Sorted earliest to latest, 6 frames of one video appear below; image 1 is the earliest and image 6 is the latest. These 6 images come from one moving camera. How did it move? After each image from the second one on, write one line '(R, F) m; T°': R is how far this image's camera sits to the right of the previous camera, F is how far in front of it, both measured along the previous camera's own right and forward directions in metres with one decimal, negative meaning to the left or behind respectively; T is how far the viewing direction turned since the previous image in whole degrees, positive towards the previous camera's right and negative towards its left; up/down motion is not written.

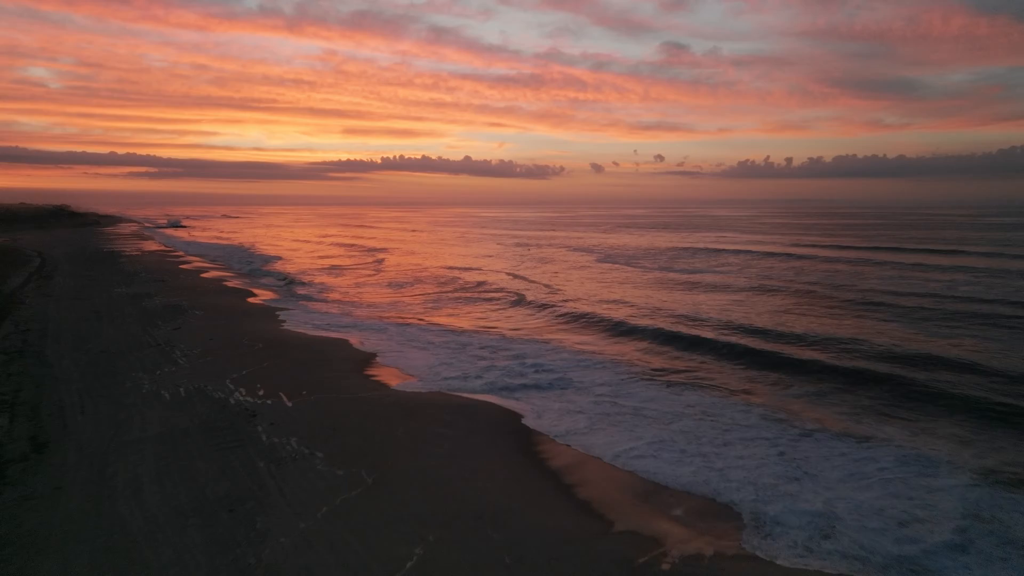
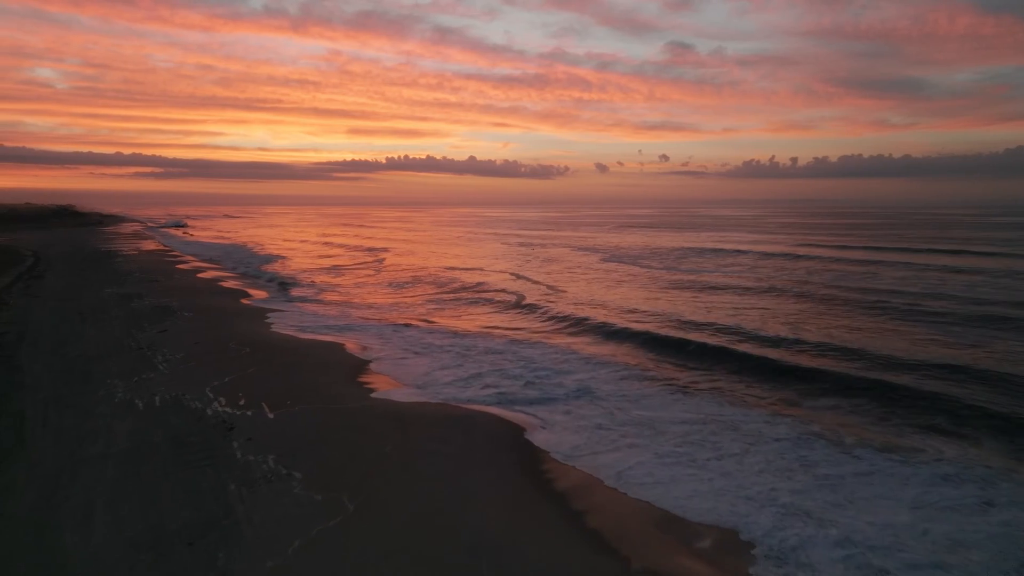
(0.0, +0.5) m; 0°
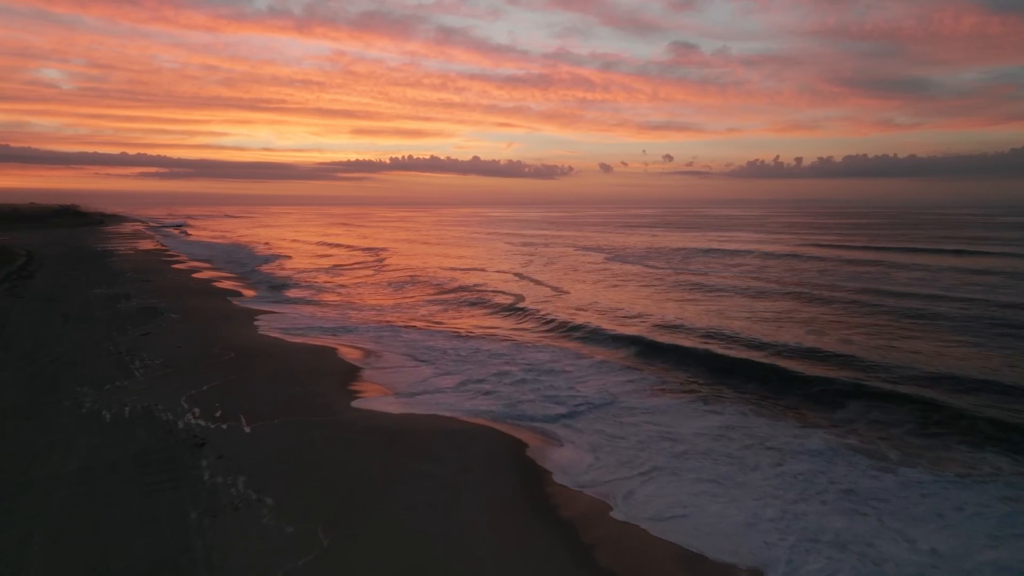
(0.0, +0.5) m; 0°
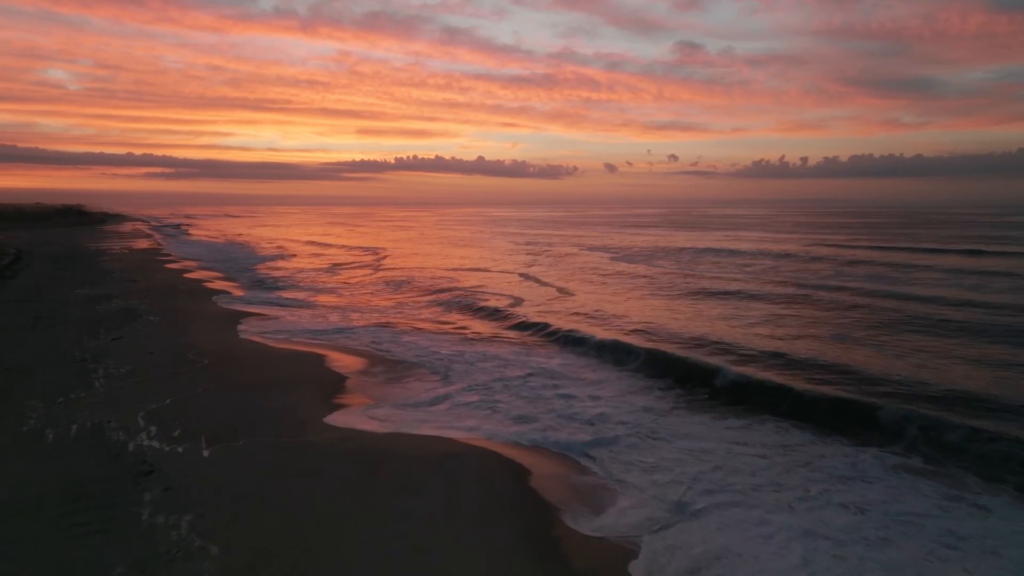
(0.0, +0.7) m; 0°
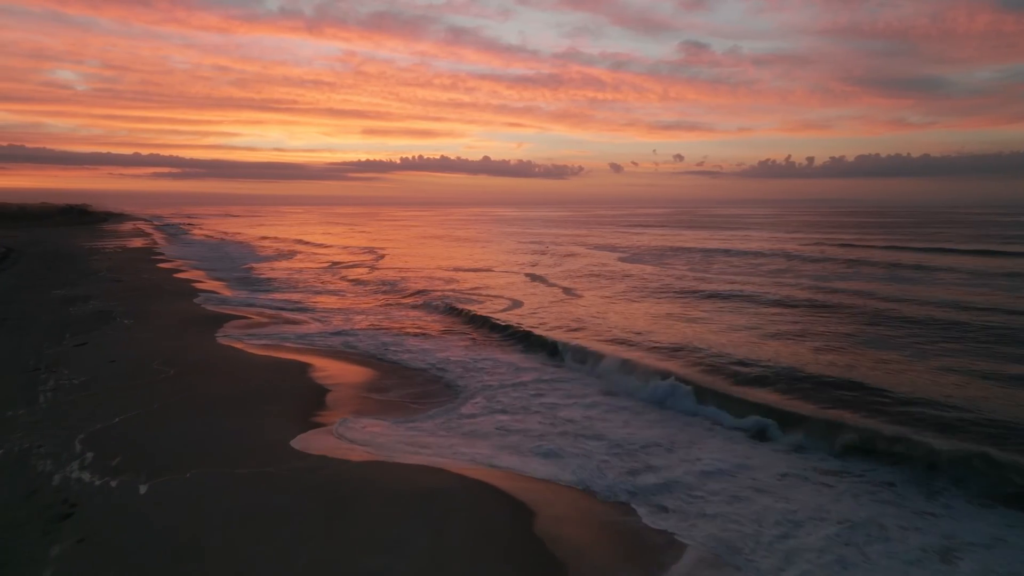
(0.0, +0.7) m; -1°
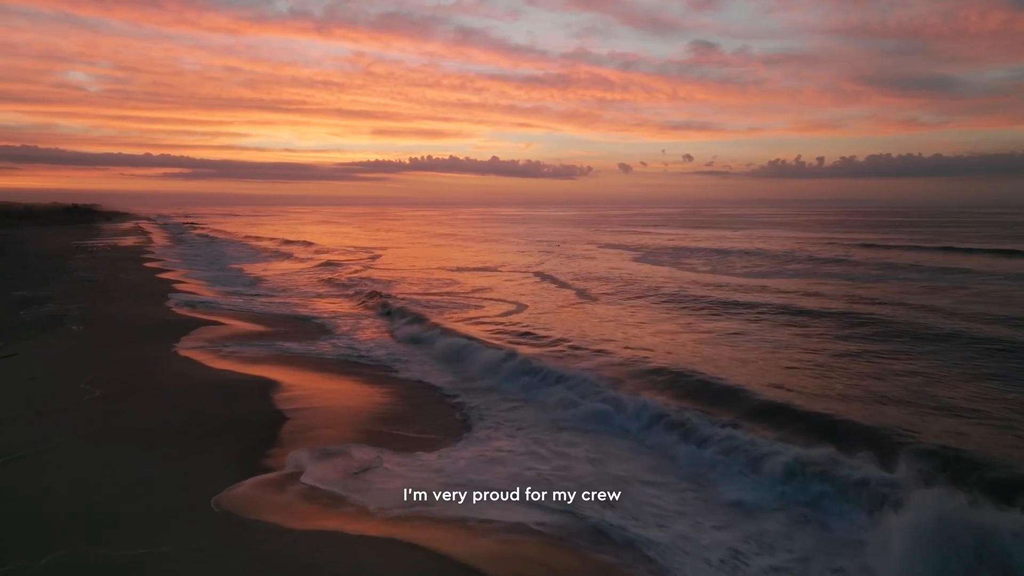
(0.0, +1.1) m; -1°
